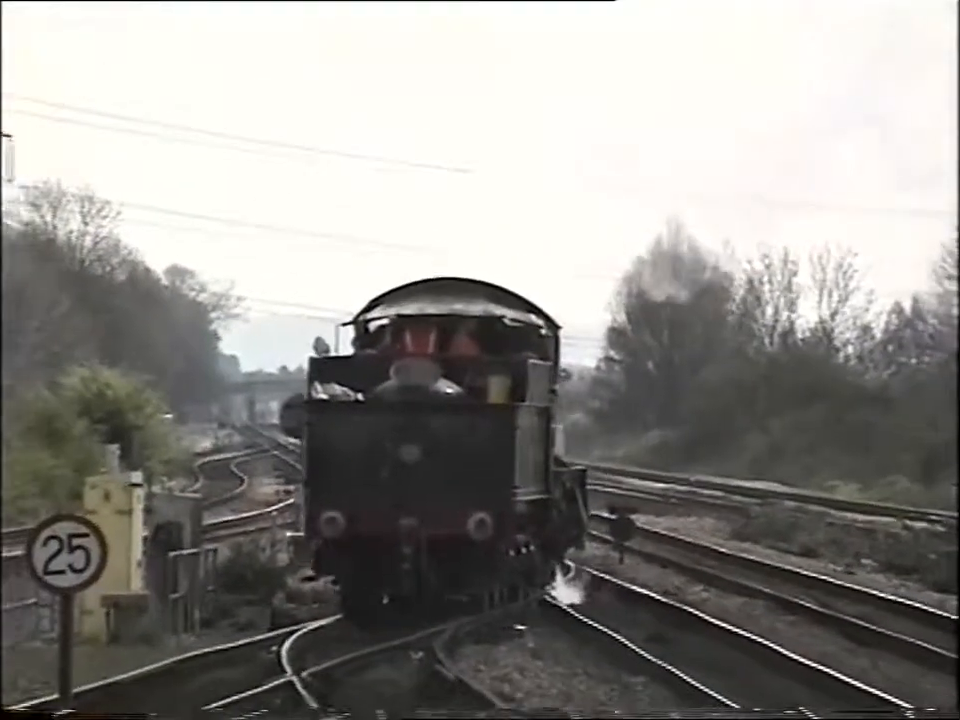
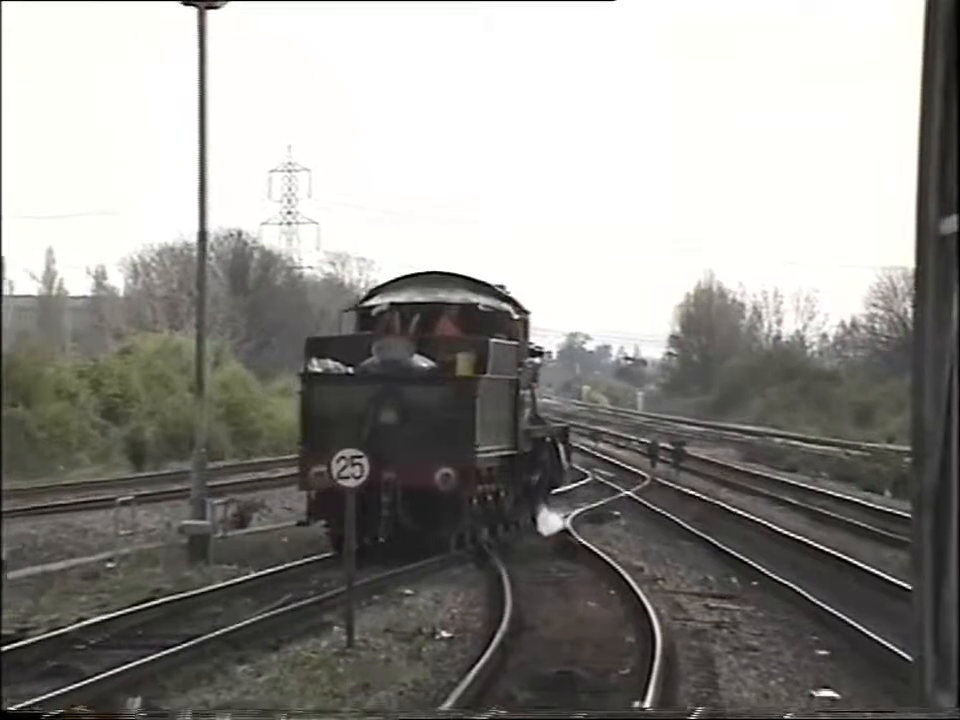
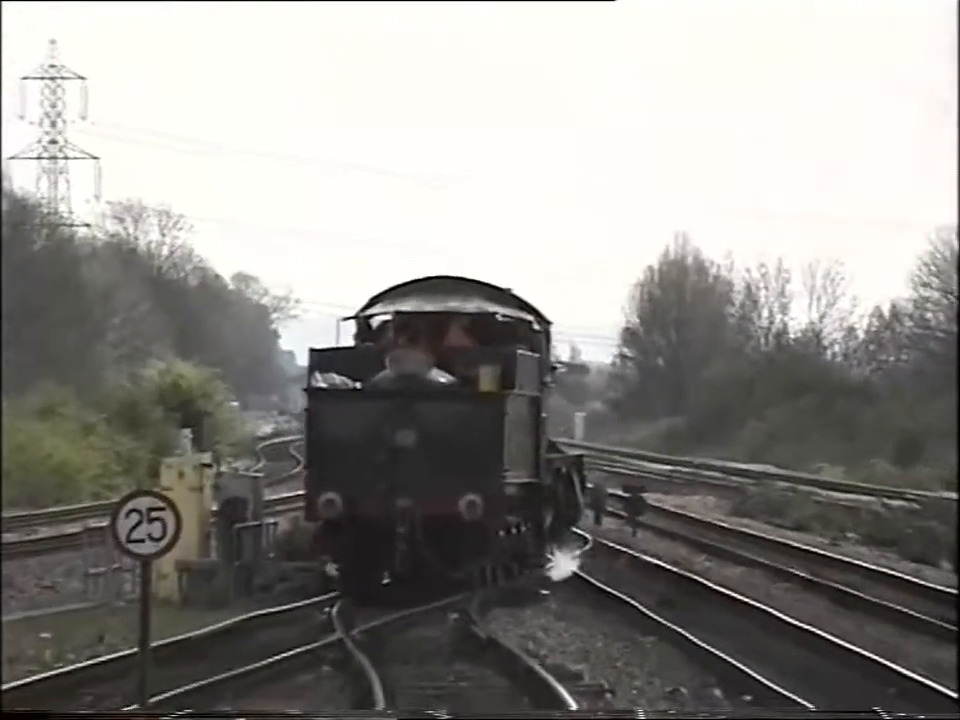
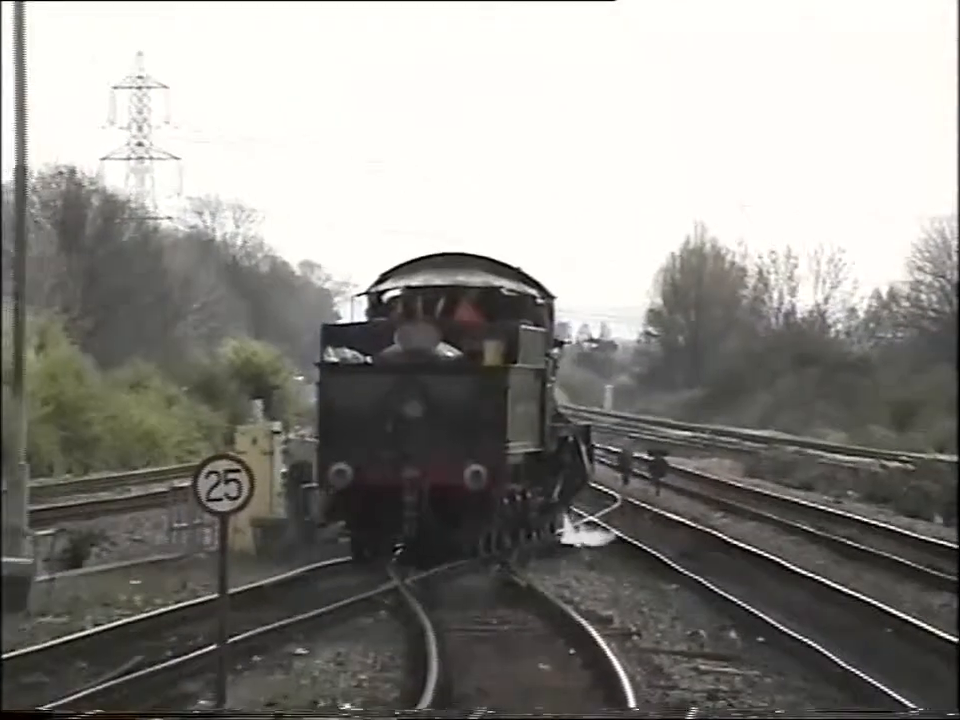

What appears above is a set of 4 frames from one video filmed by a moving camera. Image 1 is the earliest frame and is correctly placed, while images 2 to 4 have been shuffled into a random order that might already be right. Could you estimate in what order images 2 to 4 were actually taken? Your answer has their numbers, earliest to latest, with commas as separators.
3, 4, 2
